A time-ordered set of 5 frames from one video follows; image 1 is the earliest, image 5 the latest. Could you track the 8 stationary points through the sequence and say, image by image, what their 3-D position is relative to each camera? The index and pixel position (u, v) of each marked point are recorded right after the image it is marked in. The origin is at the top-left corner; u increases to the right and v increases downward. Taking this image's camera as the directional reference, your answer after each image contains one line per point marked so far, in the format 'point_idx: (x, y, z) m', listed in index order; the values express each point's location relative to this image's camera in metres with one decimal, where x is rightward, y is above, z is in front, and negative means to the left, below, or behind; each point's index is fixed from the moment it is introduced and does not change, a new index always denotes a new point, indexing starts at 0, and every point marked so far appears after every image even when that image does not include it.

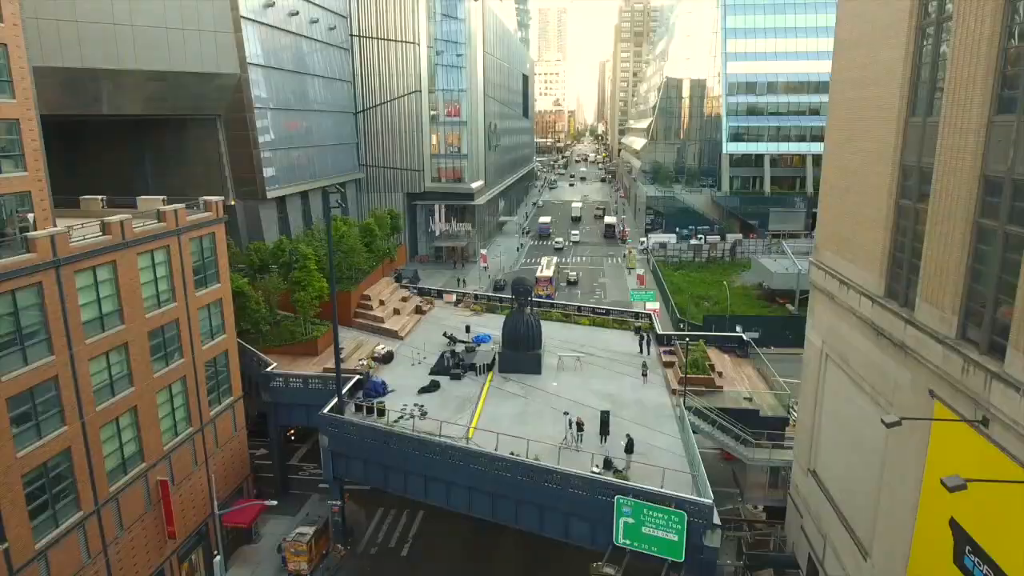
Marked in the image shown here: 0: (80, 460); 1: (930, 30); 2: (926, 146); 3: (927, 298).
0: (-10.7, -4.3, +16.9) m
1: (+8.8, +5.4, +14.3) m
2: (+8.7, +3.0, +14.3) m
3: (+8.5, -0.2, +13.9) m
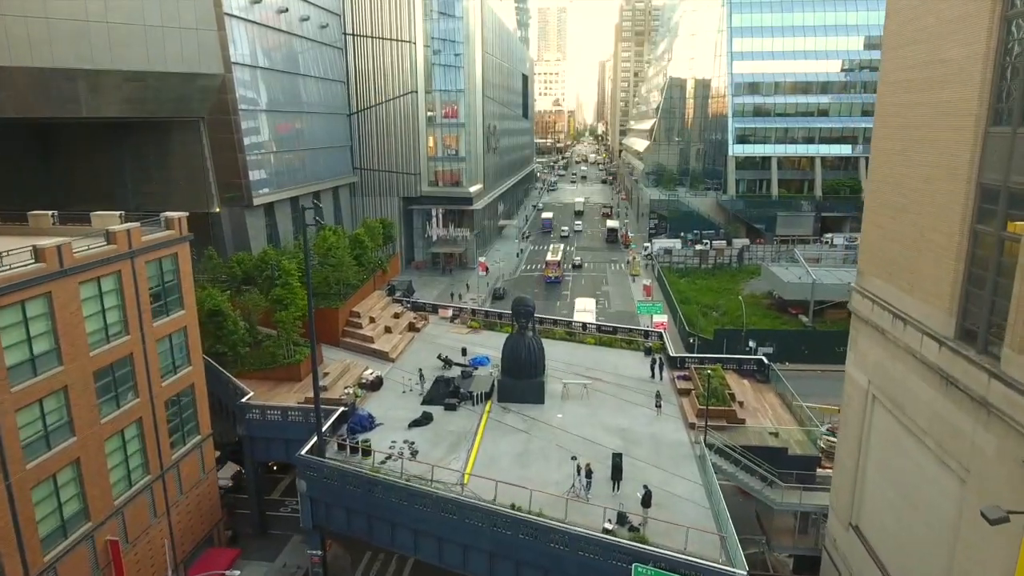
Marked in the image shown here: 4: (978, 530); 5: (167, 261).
0: (-10.7, -5.1, +14.3) m
1: (+8.8, +4.6, +11.8) m
2: (+8.8, +2.2, +11.8) m
3: (+8.5, -1.0, +11.4) m
4: (+8.6, -4.5, +12.5) m
5: (-10.1, +0.8, +19.8) m
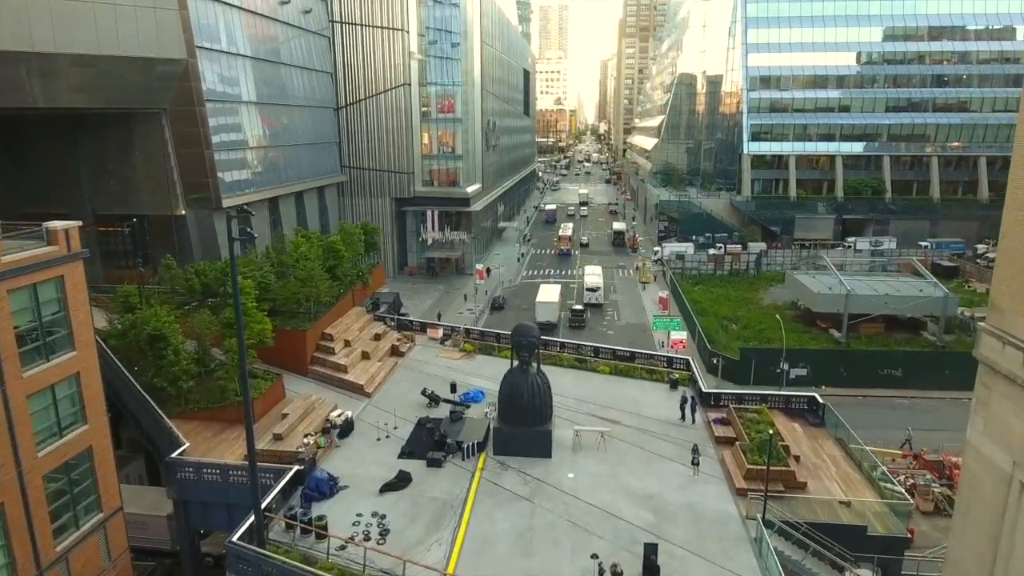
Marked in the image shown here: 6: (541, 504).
0: (-10.8, -5.9, +9.3) m
1: (+8.8, +3.8, +6.8) m
2: (+8.7, +1.4, +6.7) m
3: (+8.5, -1.8, +6.3) m
4: (+8.6, -5.3, +7.5) m
5: (-10.1, 0.0, +14.8) m
6: (+0.8, -5.8, +18.3) m
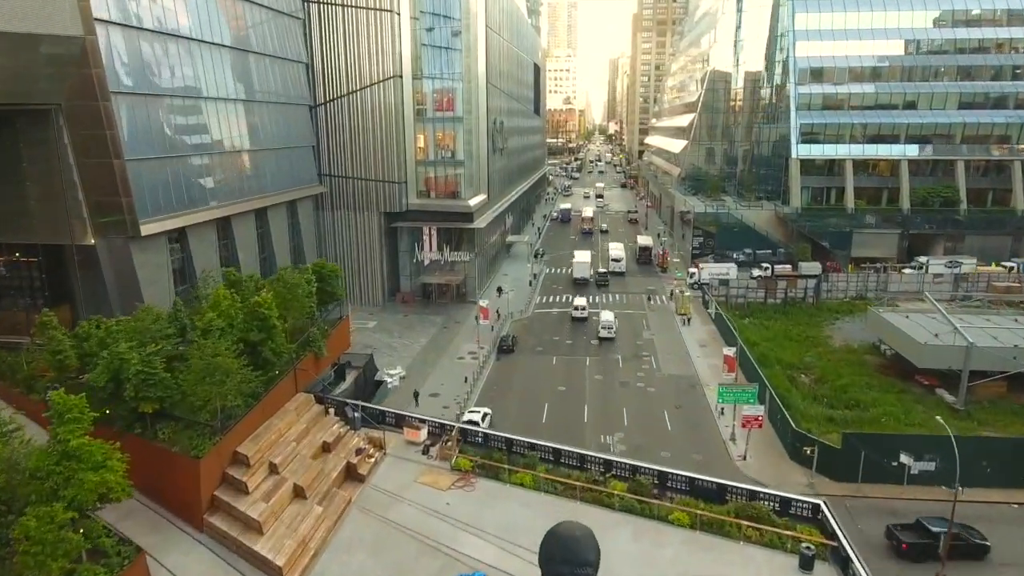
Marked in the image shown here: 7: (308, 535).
0: (-10.4, -8.4, -1.2) m
1: (+9.1, +1.3, -3.9) m
2: (+9.0, -1.2, -3.9) m
3: (+8.8, -4.4, -4.4) m
4: (+8.9, -7.8, -3.2) m
5: (-9.7, -2.5, +4.3) m
6: (+1.2, -8.4, +7.7) m
7: (-4.9, -6.0, +16.6) m
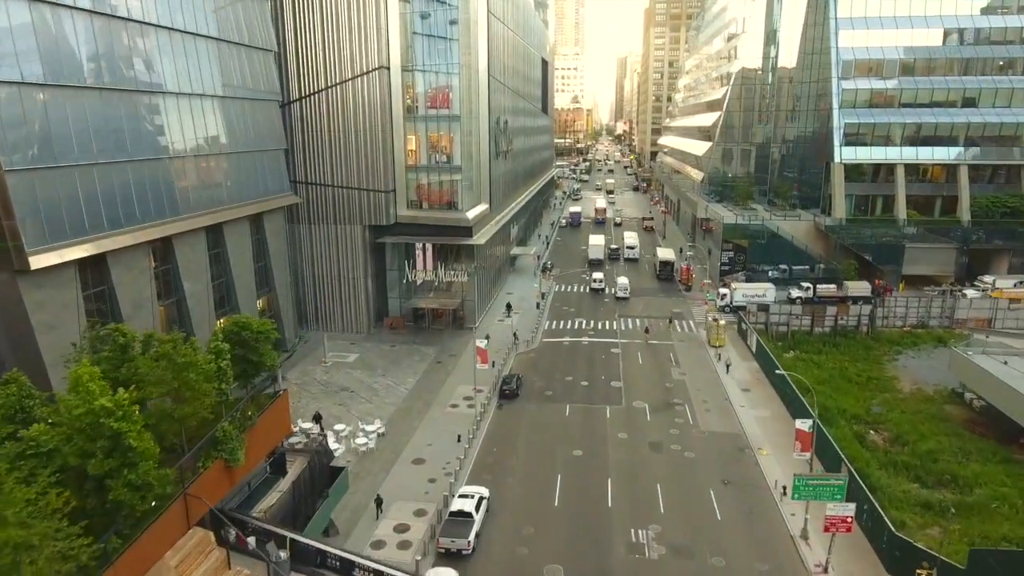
0: (-10.6, -10.2, -8.6) m
1: (+8.9, -0.6, -11.6) m
2: (+8.8, -3.0, -11.6) m
3: (+8.6, -6.2, -12.0) m
4: (+8.7, -9.7, -10.9) m
5: (-9.8, -4.3, -3.2) m
6: (+1.1, -10.2, +0.1) m
7: (-5.0, -7.8, +9.1) m
